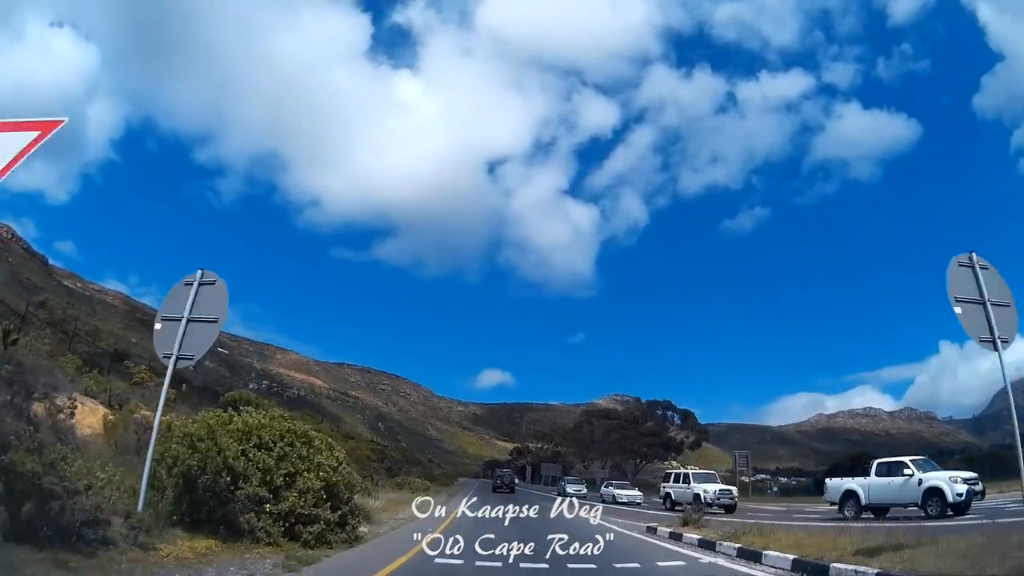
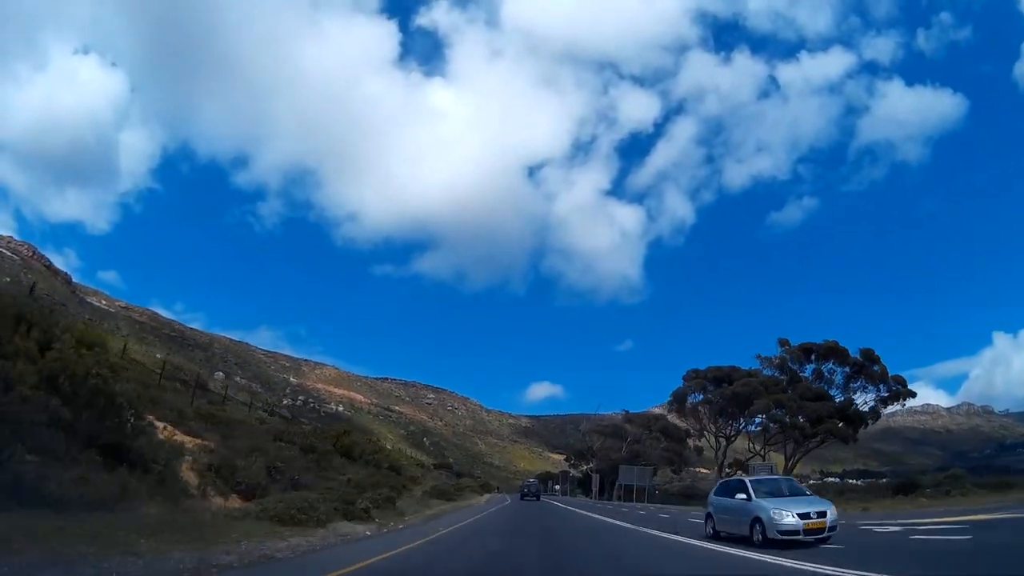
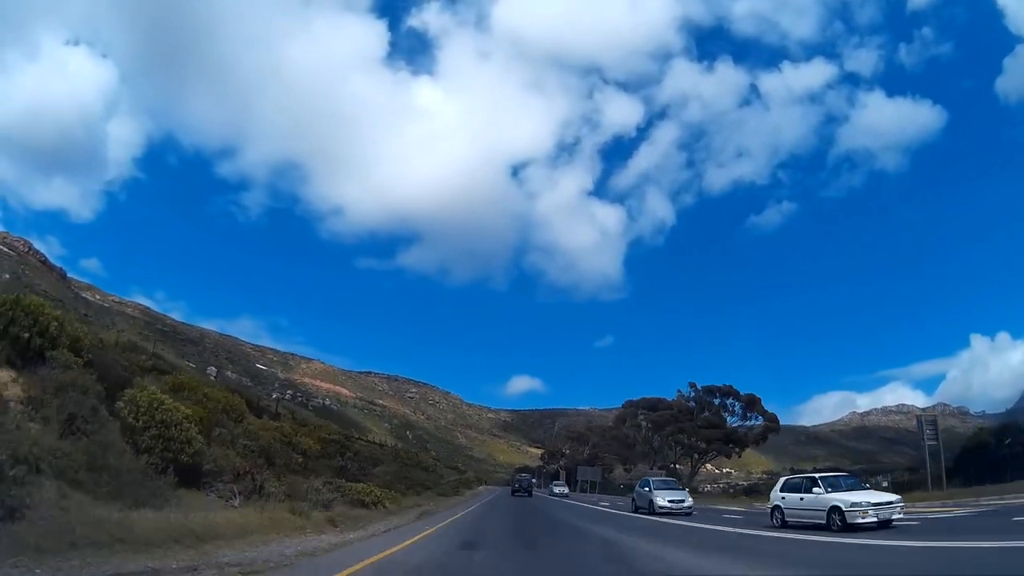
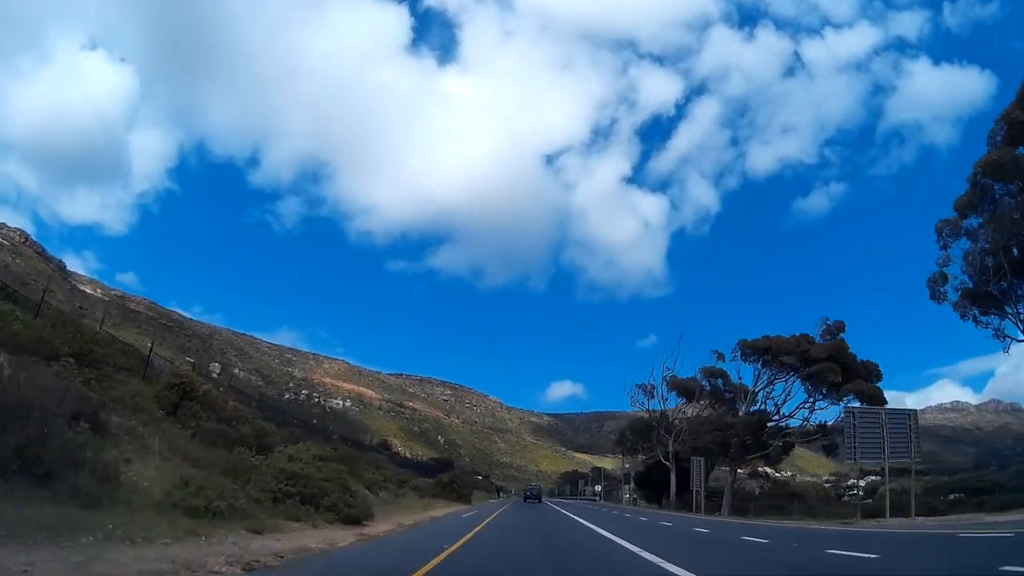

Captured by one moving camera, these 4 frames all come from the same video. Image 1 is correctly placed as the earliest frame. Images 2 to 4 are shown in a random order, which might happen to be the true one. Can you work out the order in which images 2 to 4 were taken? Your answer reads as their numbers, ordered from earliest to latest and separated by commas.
3, 2, 4
